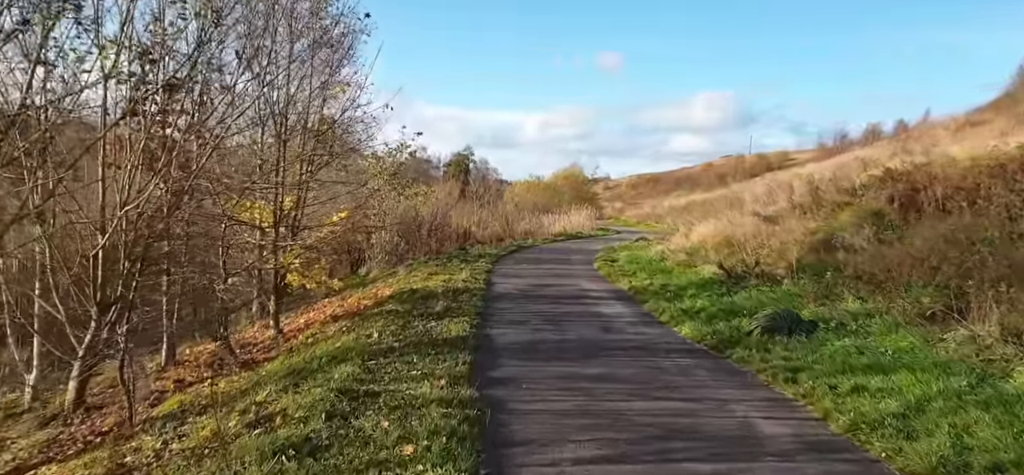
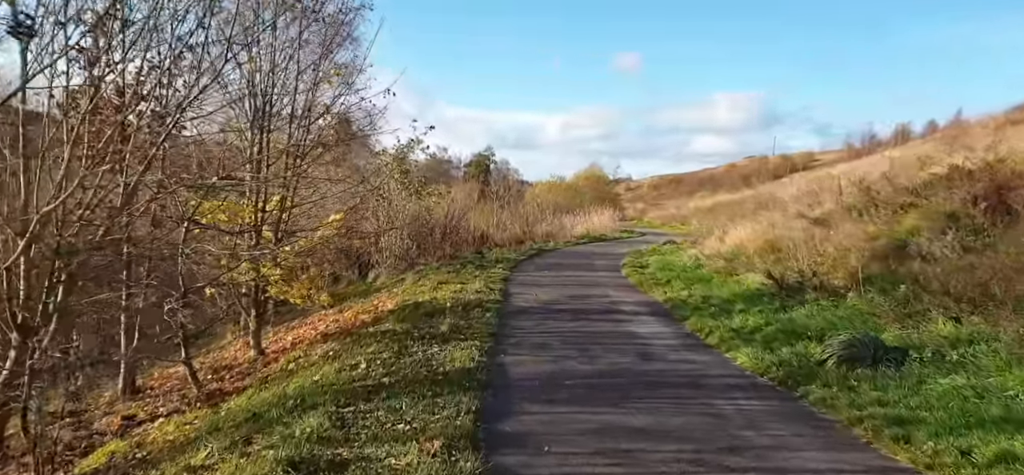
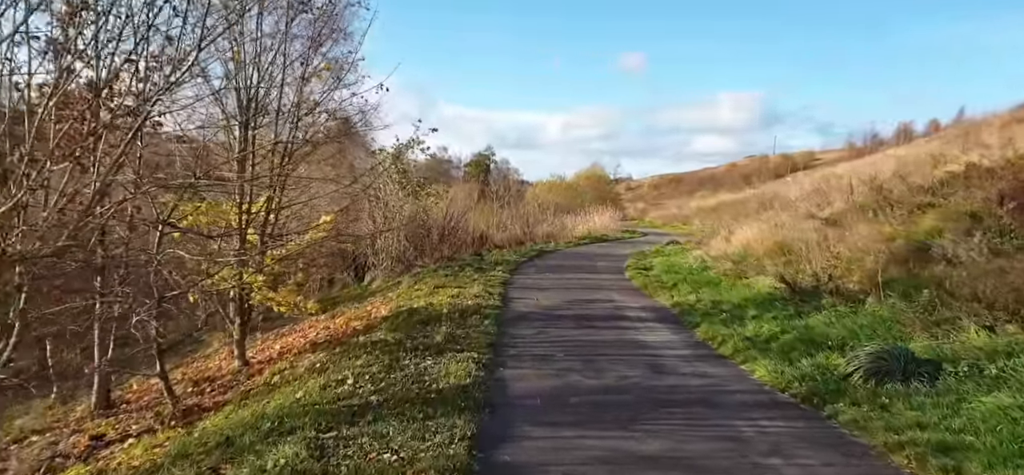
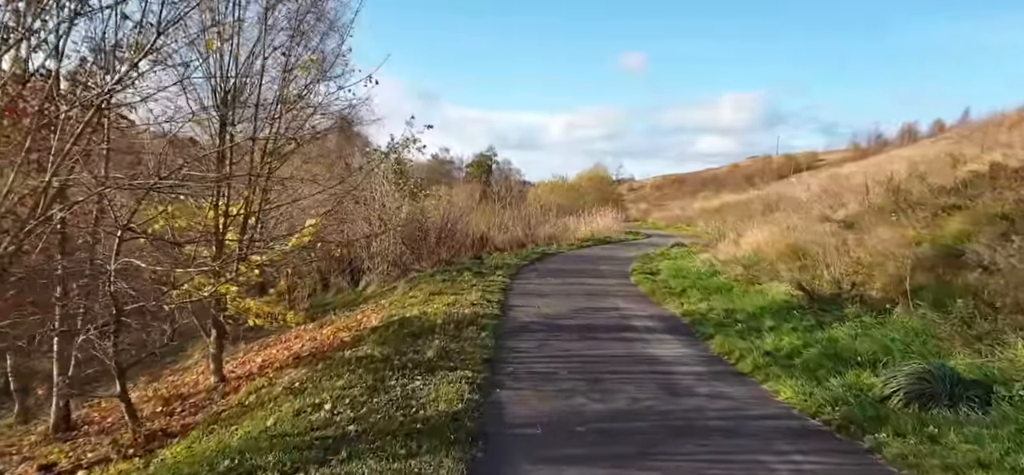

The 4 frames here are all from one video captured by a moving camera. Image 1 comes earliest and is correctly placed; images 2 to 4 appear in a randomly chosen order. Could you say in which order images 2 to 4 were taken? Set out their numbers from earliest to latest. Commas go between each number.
2, 3, 4
